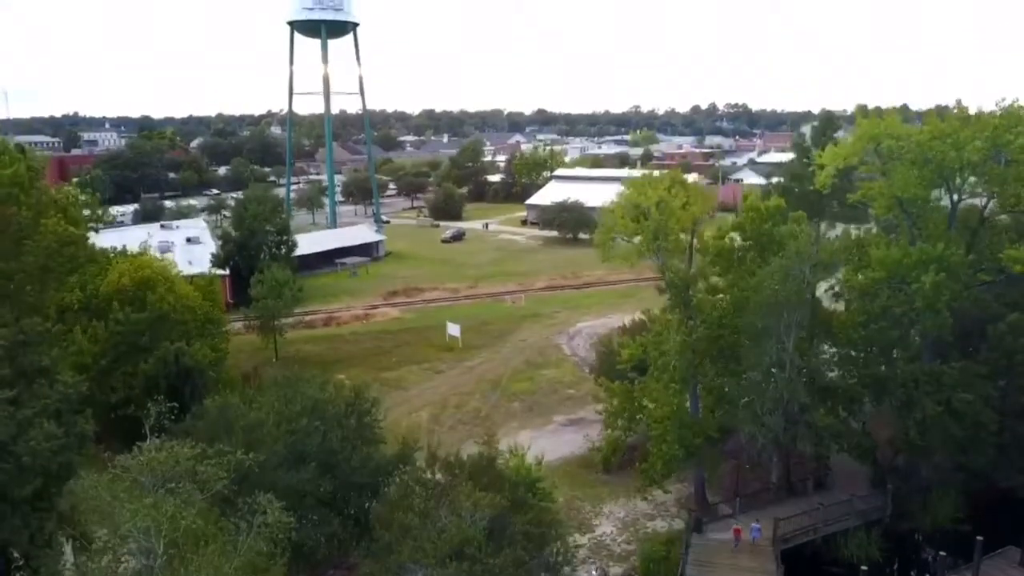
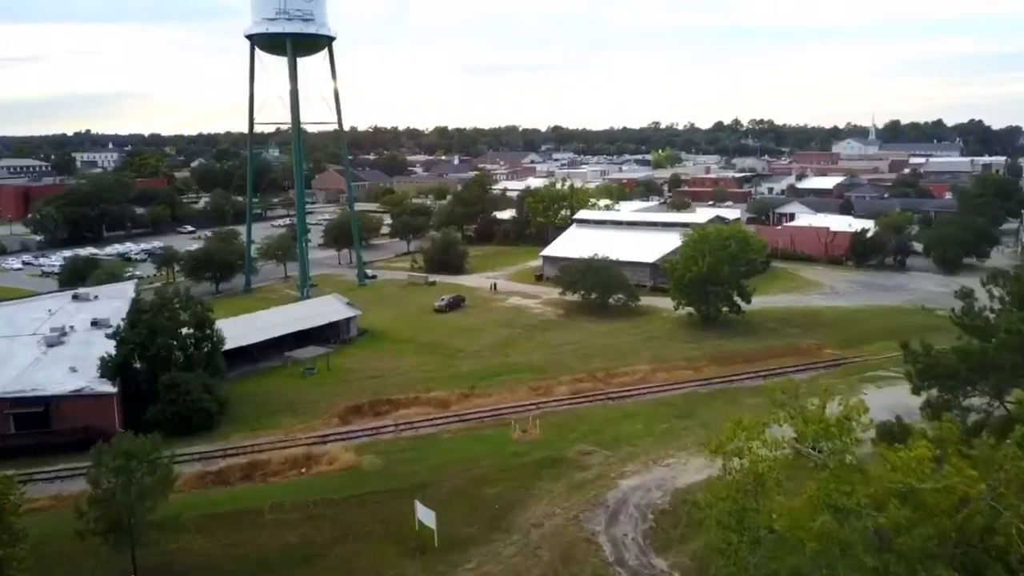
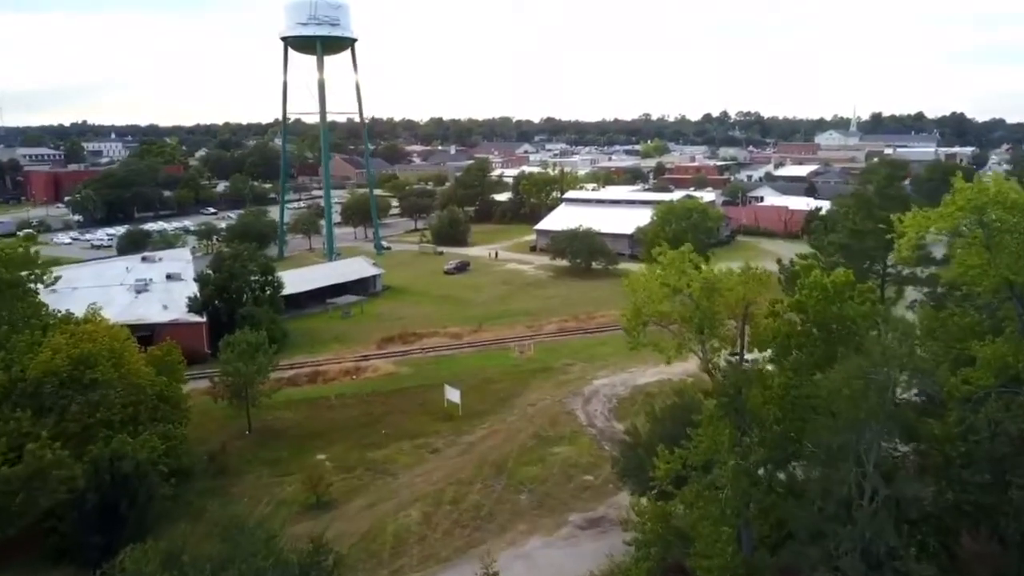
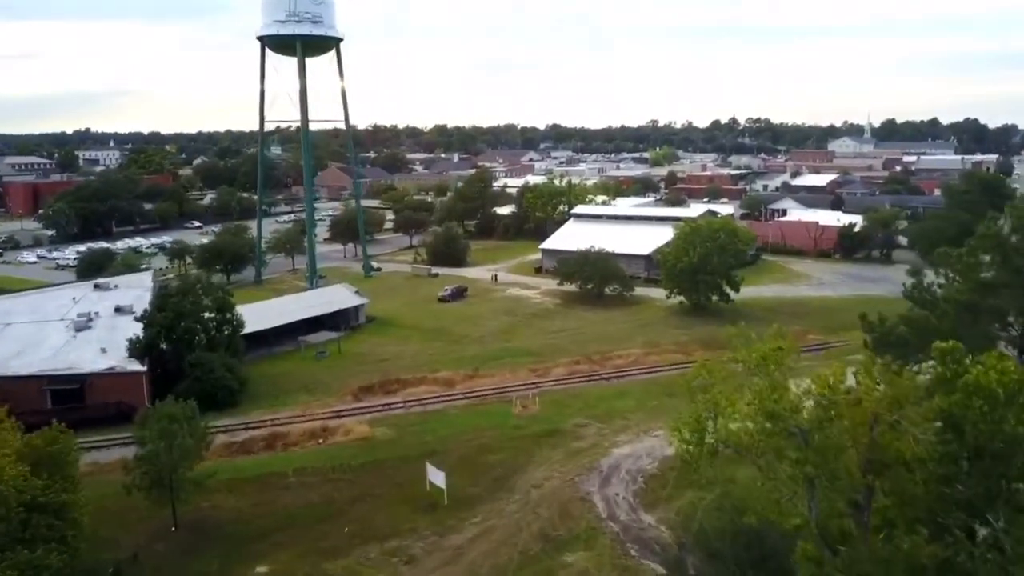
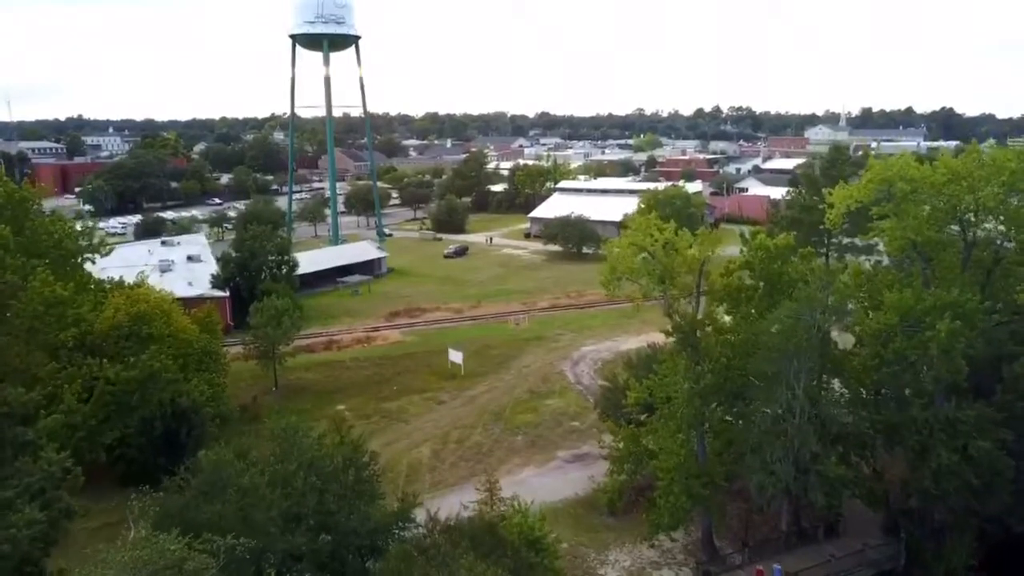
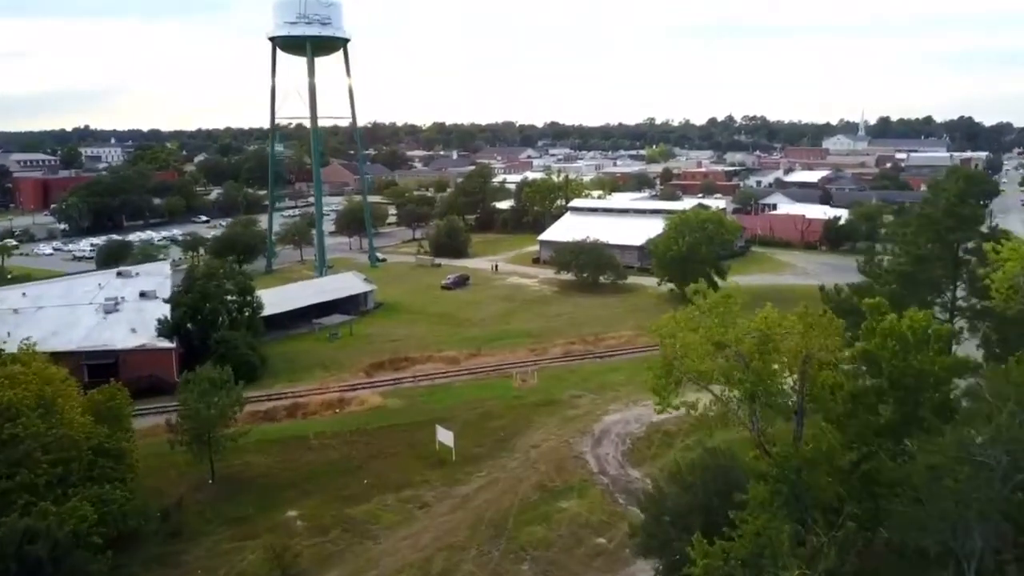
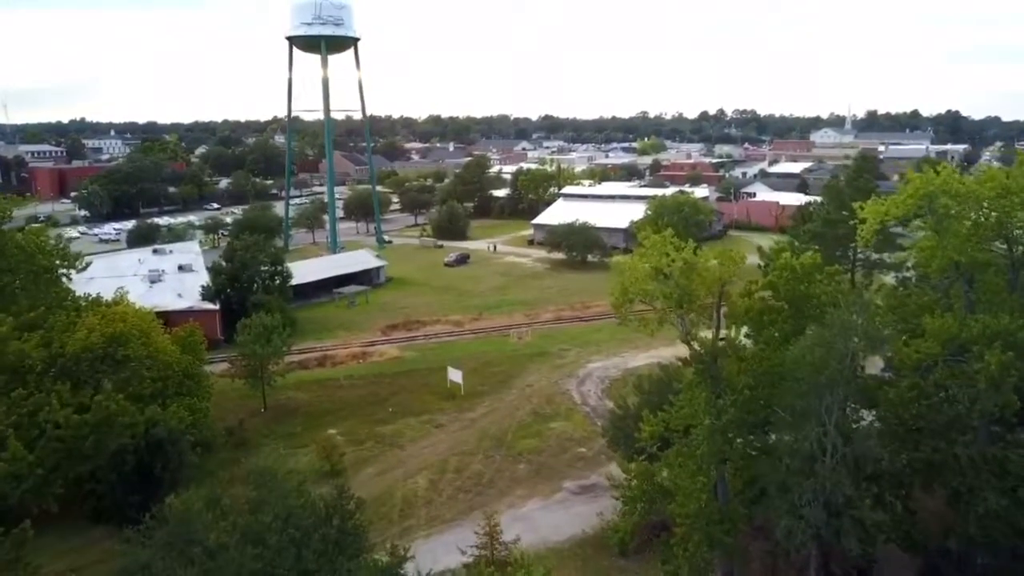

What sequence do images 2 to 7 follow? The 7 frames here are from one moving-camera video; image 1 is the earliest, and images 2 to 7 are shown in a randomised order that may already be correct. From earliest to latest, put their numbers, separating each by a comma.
5, 7, 3, 6, 4, 2
